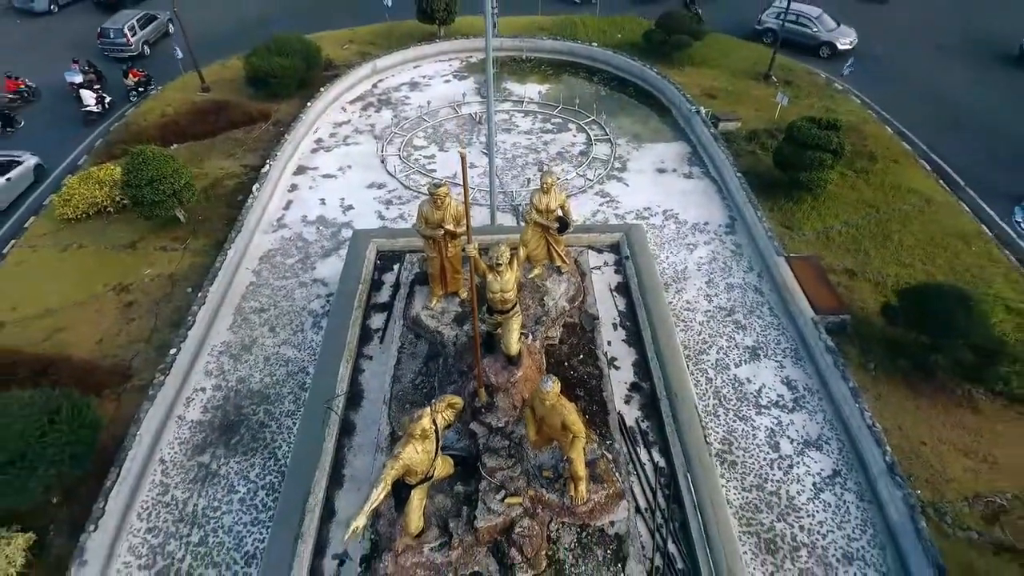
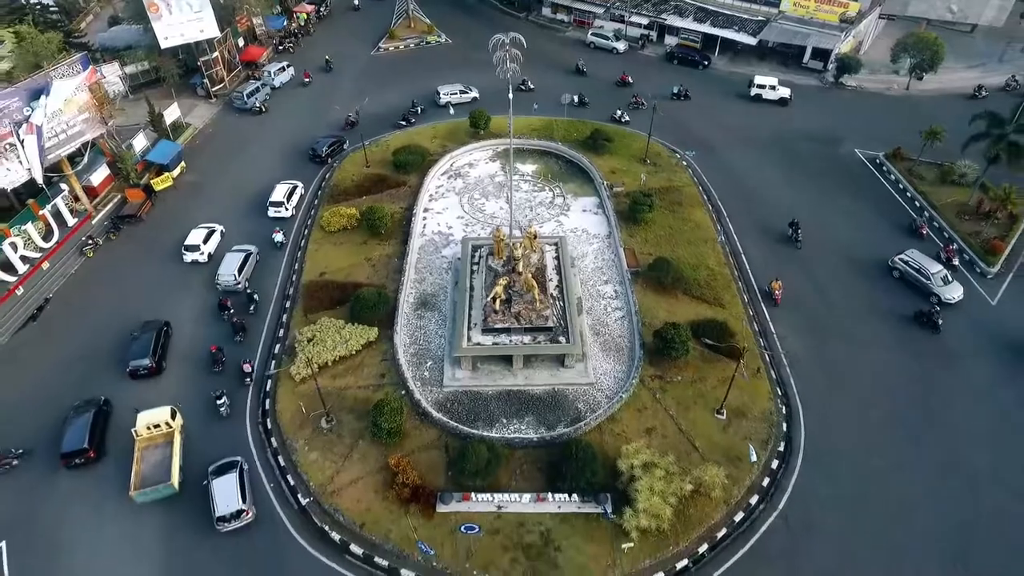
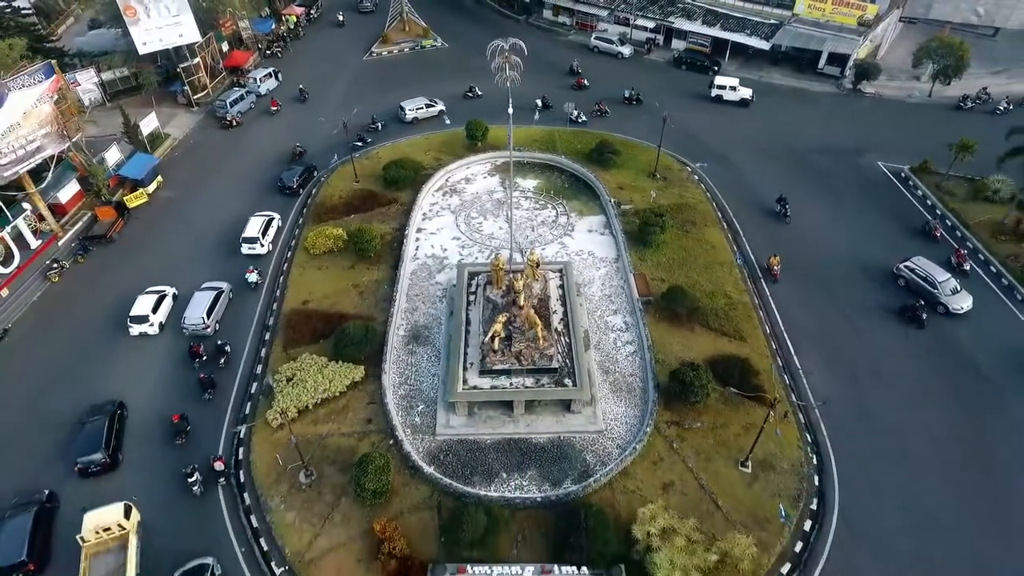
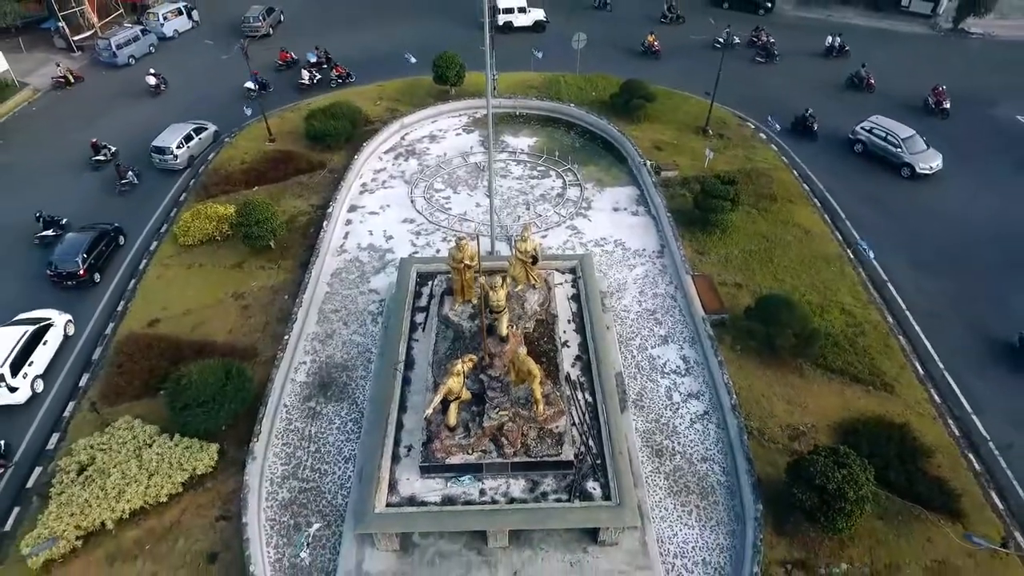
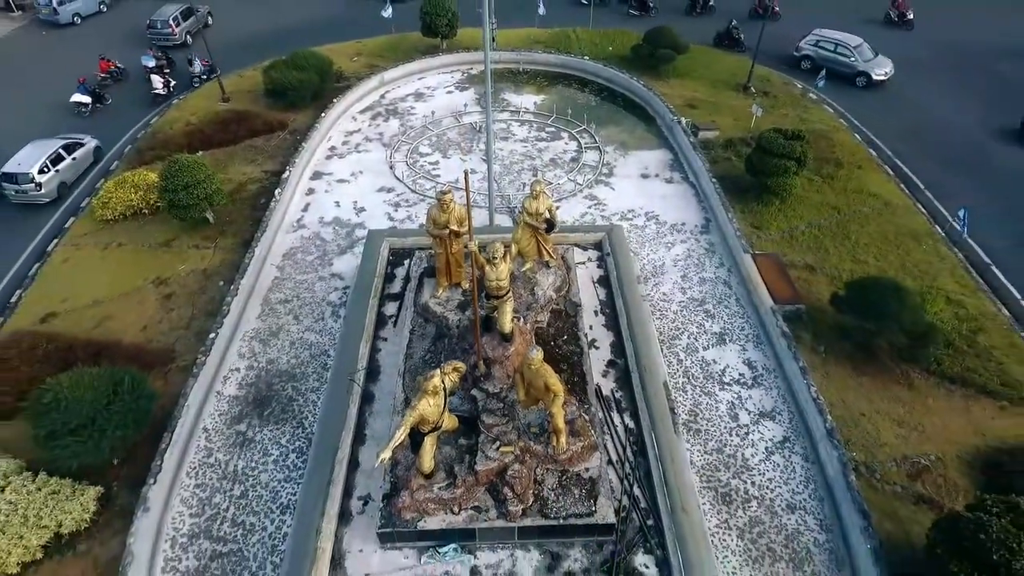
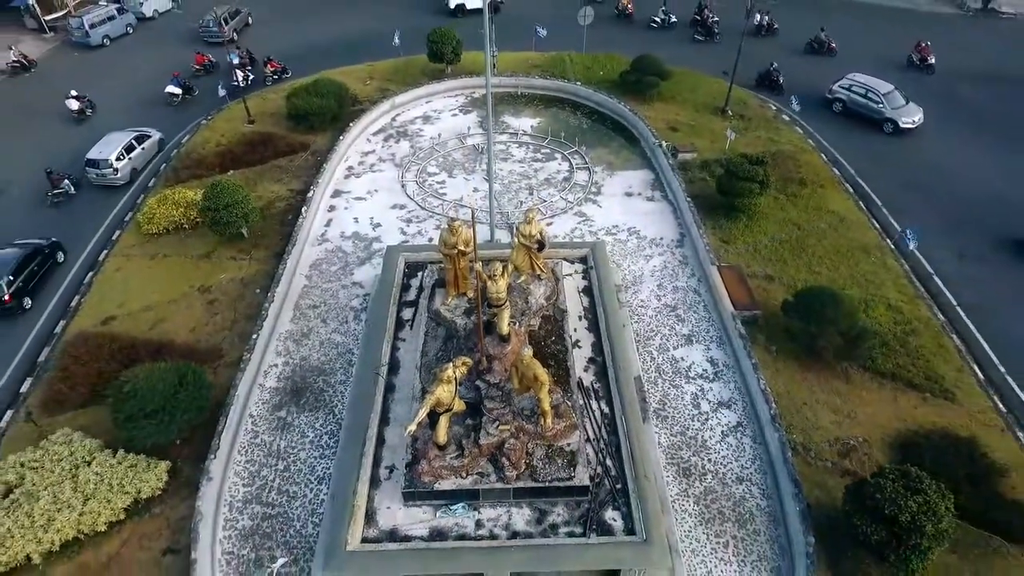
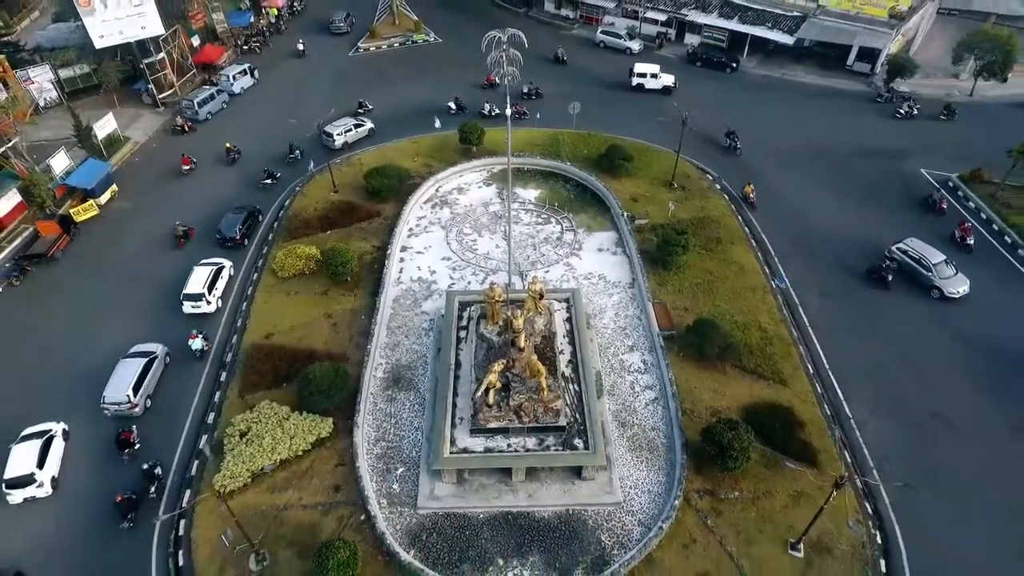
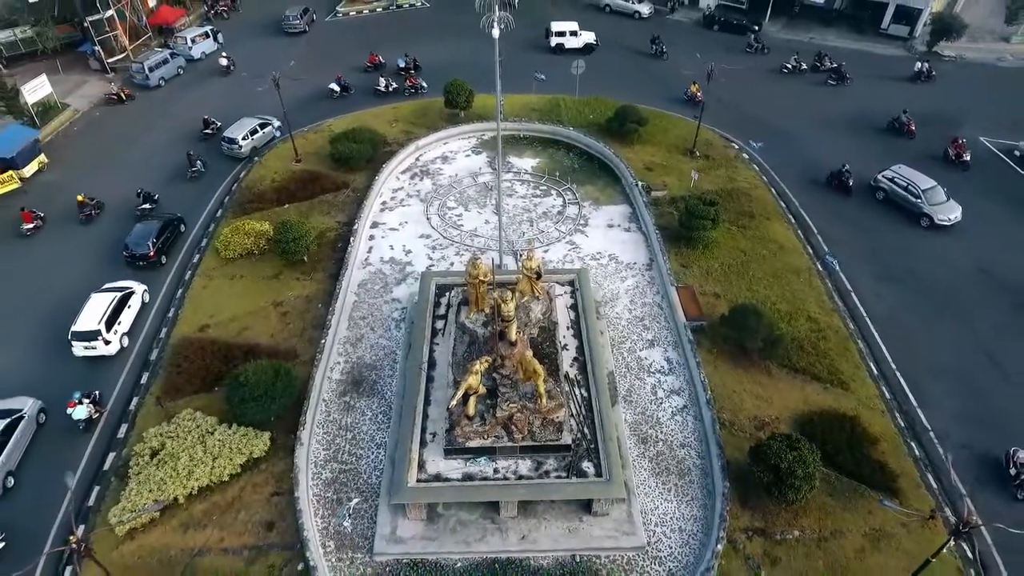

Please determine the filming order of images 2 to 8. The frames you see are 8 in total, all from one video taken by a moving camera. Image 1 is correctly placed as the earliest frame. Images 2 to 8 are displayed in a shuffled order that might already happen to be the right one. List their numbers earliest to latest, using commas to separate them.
5, 6, 4, 8, 7, 3, 2
